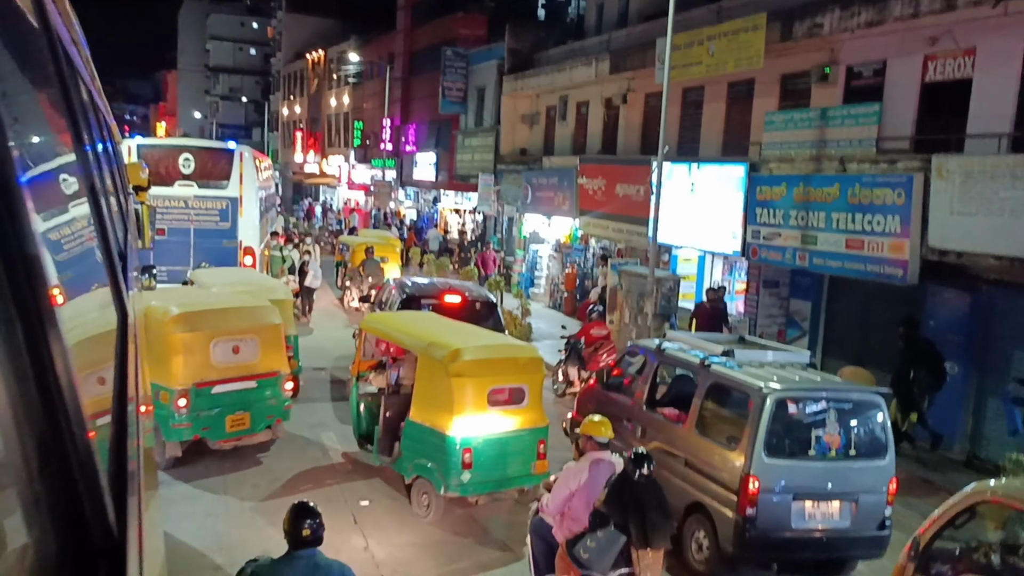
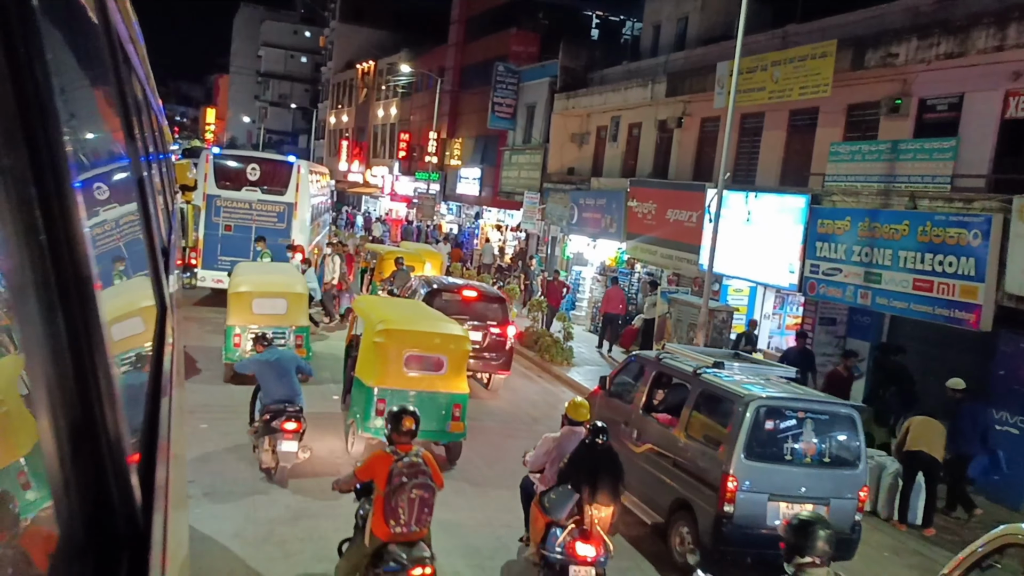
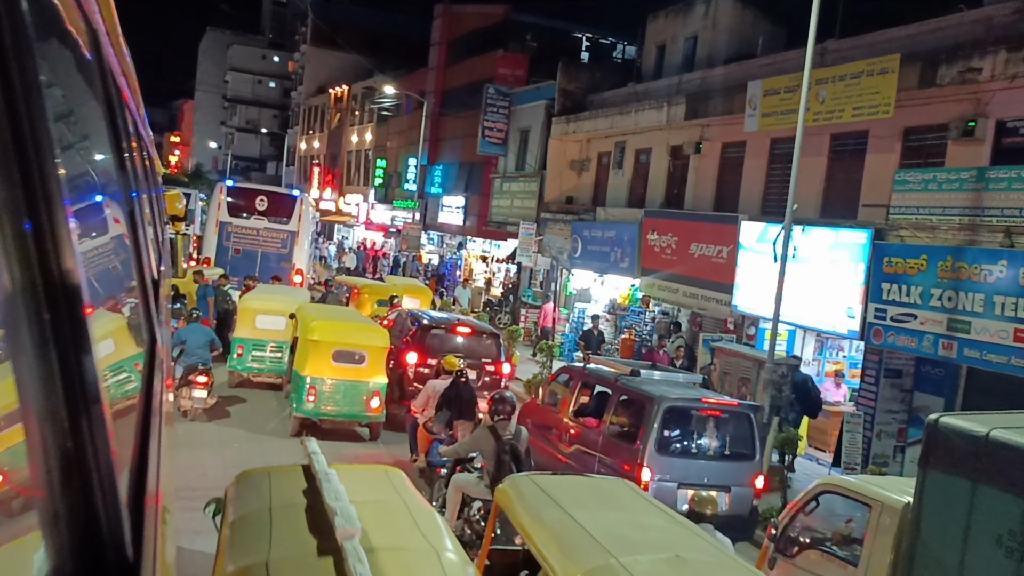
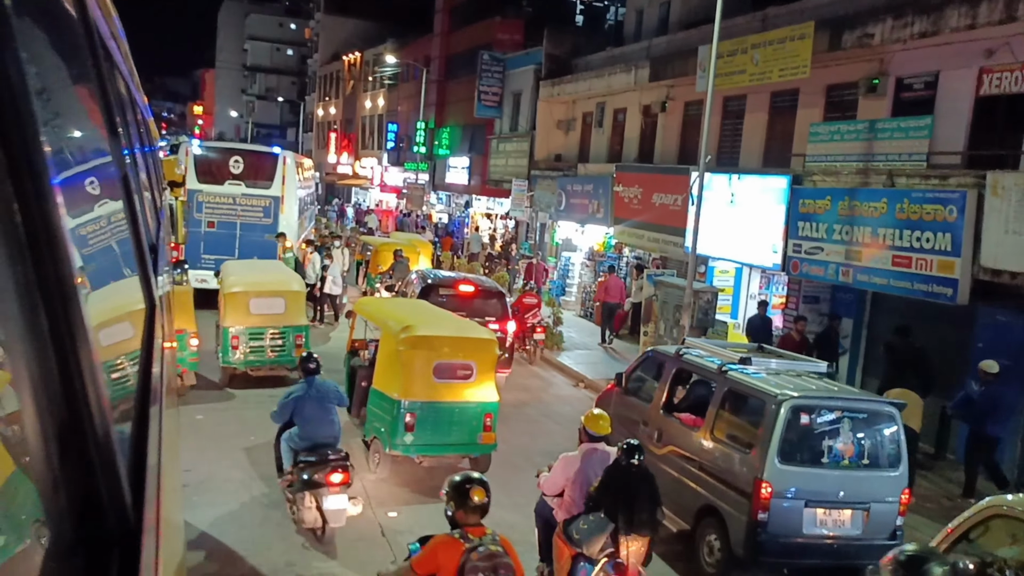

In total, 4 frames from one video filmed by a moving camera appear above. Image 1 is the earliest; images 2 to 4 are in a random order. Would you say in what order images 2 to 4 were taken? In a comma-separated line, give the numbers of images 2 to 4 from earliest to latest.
4, 2, 3
